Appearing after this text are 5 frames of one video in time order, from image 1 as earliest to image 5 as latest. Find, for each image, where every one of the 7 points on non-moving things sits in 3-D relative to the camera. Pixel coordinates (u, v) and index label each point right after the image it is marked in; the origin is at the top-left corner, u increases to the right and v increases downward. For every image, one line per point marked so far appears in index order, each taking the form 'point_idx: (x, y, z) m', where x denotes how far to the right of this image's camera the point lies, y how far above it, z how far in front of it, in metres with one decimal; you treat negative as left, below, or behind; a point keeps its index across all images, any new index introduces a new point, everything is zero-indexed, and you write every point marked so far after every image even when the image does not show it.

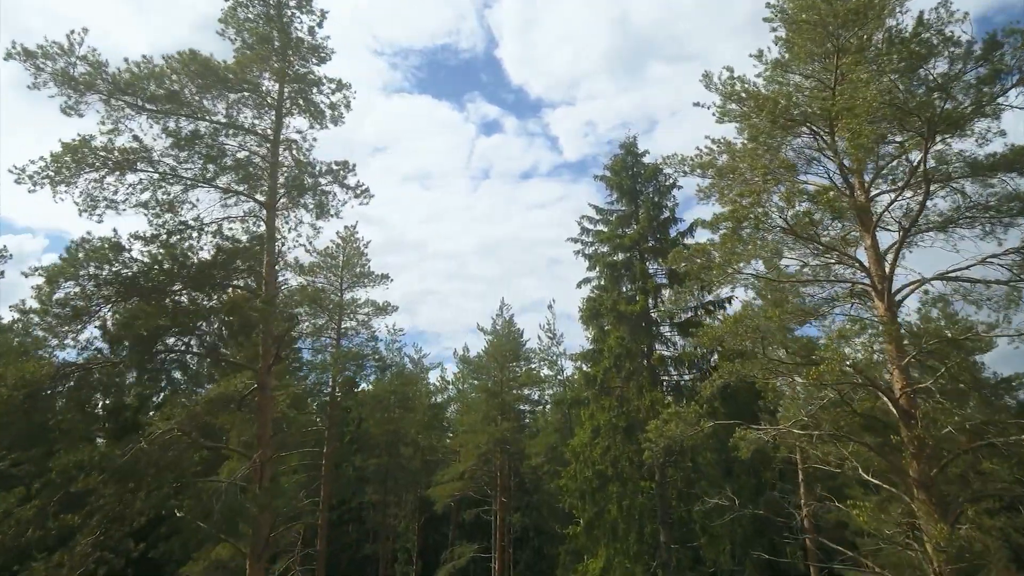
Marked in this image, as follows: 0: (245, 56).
0: (-4.4, +3.8, +11.0) m
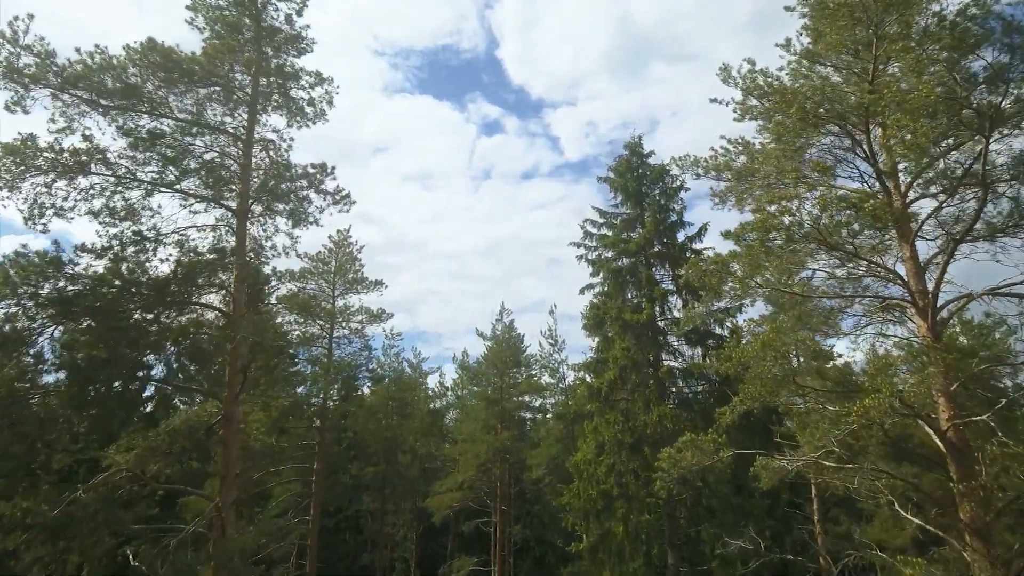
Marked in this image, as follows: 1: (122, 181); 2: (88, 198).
0: (-4.4, +3.6, +9.9) m
1: (-5.2, +1.4, +9.0) m
2: (-5.5, +1.2, +8.8) m
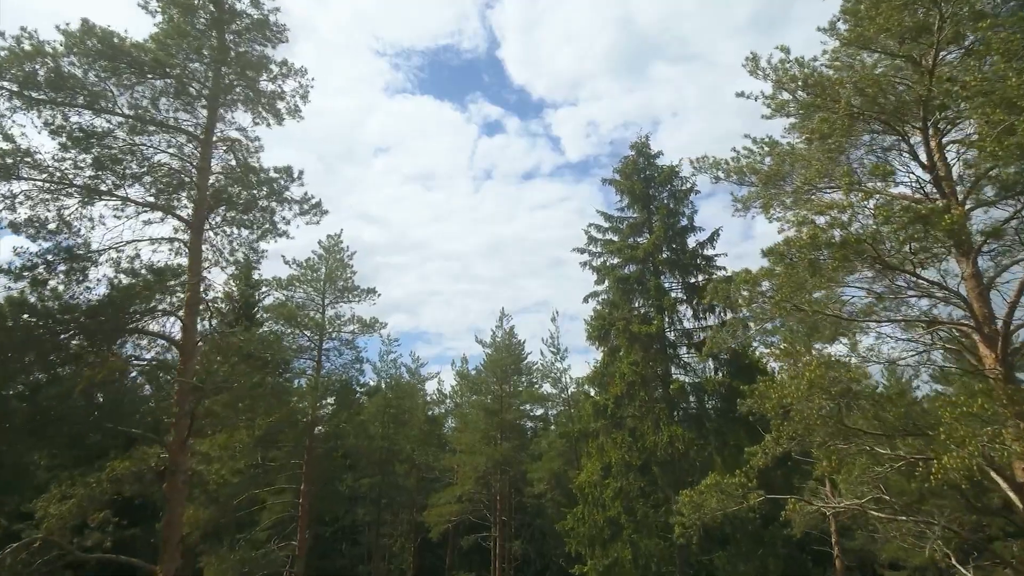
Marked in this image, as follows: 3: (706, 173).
0: (-4.4, +3.3, +8.6) m
1: (-5.2, +1.1, +7.7) m
2: (-5.5, +0.9, +7.5) m
3: (+3.5, +2.1, +12.1) m
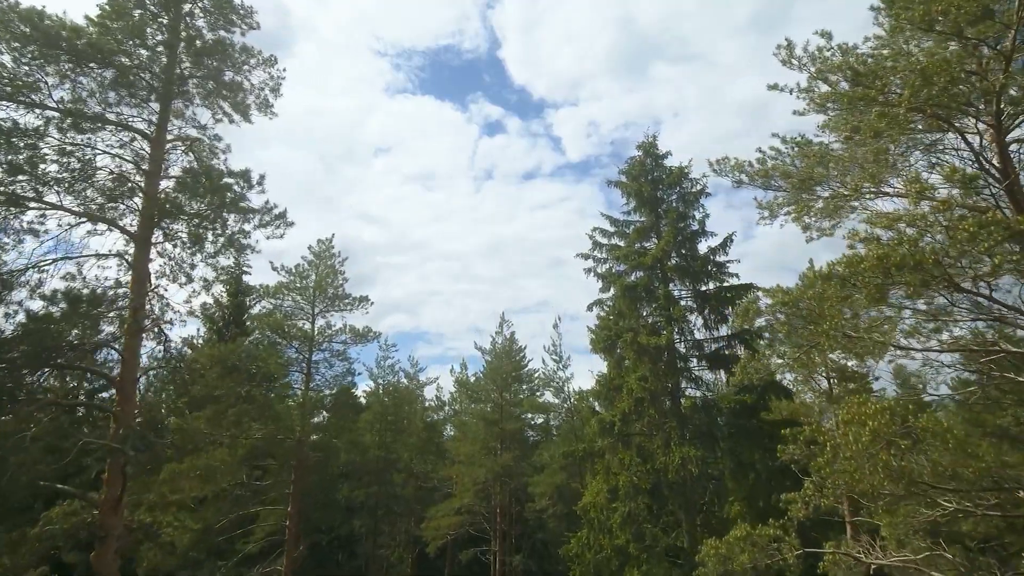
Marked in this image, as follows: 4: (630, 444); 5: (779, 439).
0: (-4.4, +3.0, +7.4) m
1: (-5.2, +0.9, +6.5) m
2: (-5.5, +0.6, +6.3) m
3: (+3.5, +1.8, +10.9) m
4: (+3.2, -4.2, +18.0) m
5: (+7.0, -3.9, +17.6) m
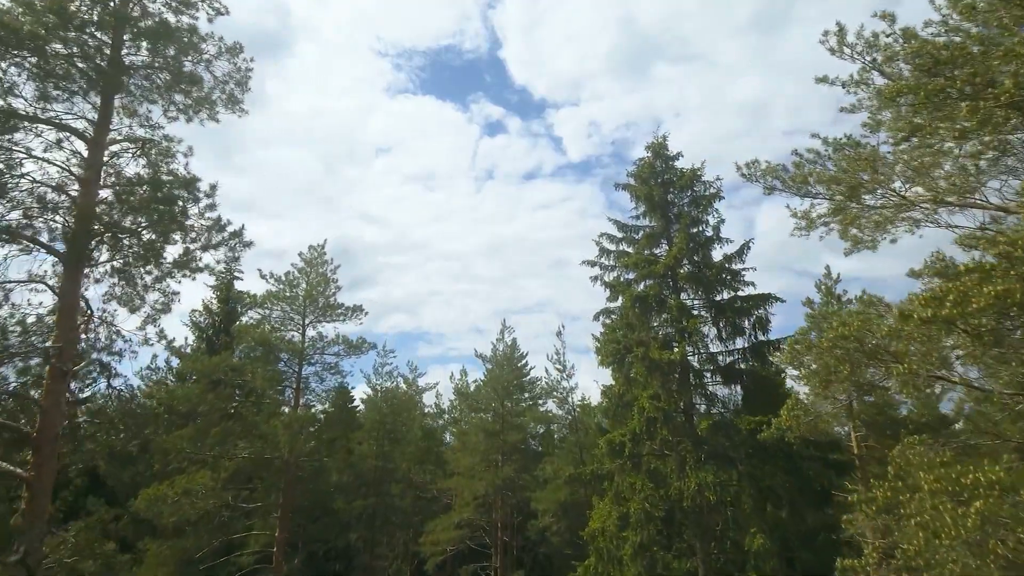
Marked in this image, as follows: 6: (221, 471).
0: (-4.4, +2.7, +6.2) m
1: (-5.2, +0.6, +5.3) m
2: (-5.5, +0.4, +5.1) m
3: (+3.5, +1.5, +9.7) m
4: (+3.2, -4.4, +16.8) m
5: (+7.0, -4.2, +16.4) m
6: (-7.6, -4.8, +17.7) m
